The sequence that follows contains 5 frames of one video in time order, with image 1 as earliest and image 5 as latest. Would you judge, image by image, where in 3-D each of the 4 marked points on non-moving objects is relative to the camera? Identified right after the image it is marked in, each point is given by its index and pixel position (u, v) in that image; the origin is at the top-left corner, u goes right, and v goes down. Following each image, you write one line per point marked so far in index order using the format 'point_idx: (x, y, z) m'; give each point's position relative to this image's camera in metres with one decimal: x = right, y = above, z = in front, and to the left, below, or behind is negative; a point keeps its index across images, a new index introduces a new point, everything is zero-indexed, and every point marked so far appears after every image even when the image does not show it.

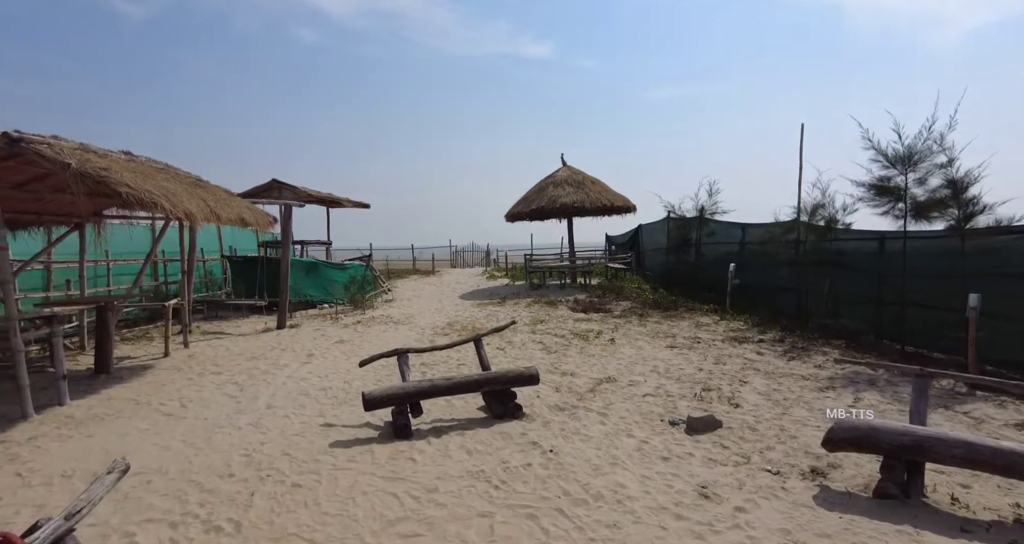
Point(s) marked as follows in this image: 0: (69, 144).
0: (-3.7, +1.1, +3.8) m
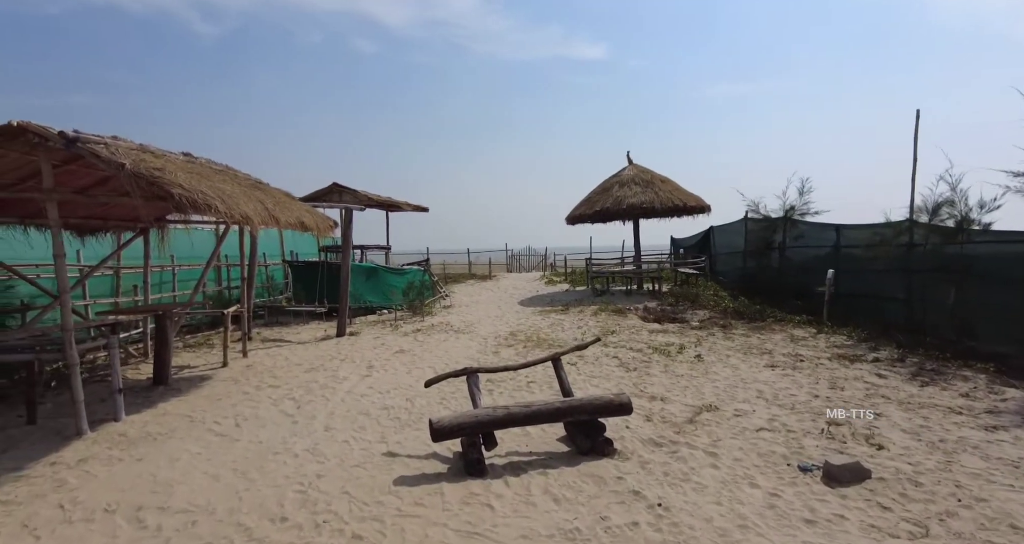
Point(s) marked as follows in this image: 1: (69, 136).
0: (-3.0, +1.0, +3.6) m
1: (-3.0, +0.9, +3.1) m
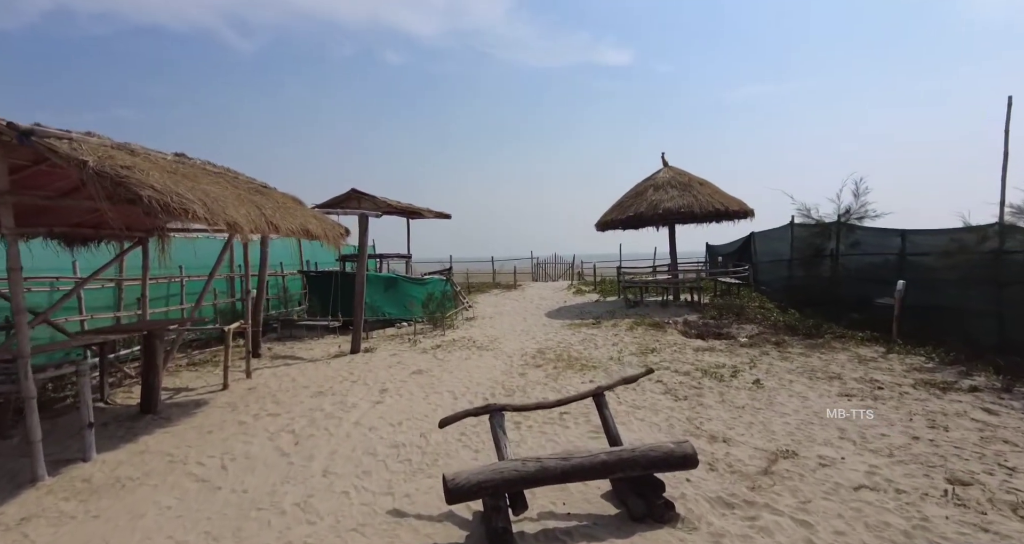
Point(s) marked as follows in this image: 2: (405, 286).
0: (-2.8, +0.9, +3.1) m
1: (-2.8, +0.8, +2.6) m
2: (-2.4, -0.3, +10.1) m
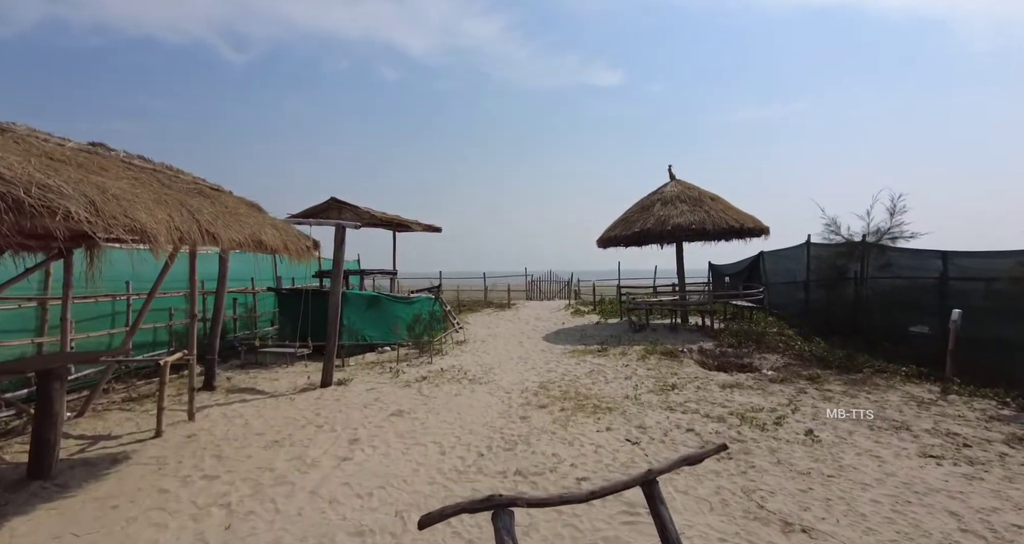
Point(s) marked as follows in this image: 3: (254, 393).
0: (-2.7, +0.8, +2.2) m
1: (-2.7, +0.7, +1.7) m
2: (-2.4, -0.7, +9.1) m
3: (-3.3, -1.5, +5.9) m
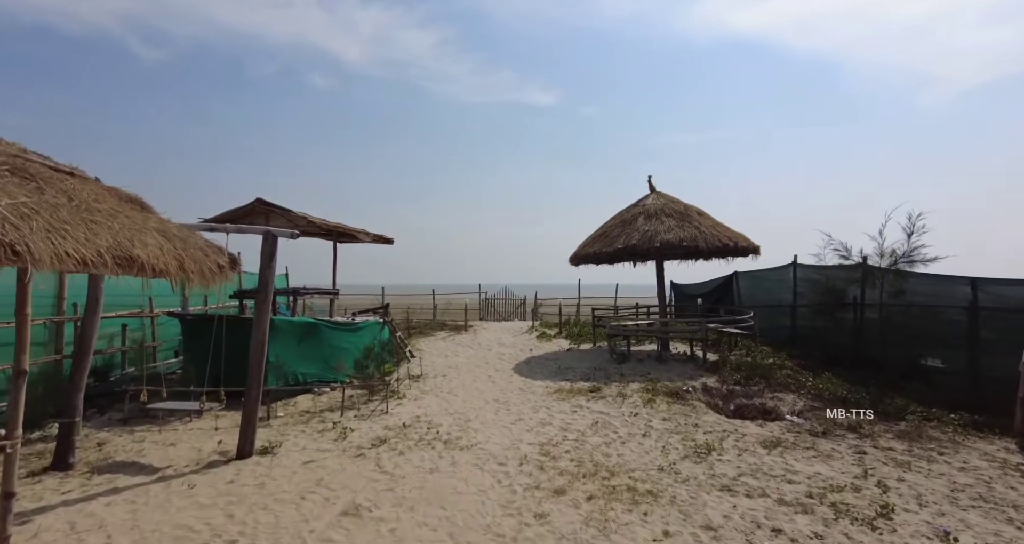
0: (-2.2, +0.6, +0.4) m
1: (-2.2, +0.6, 0.0) m
2: (-2.9, -1.0, +7.3) m
3: (-3.3, -1.7, +4.0) m
